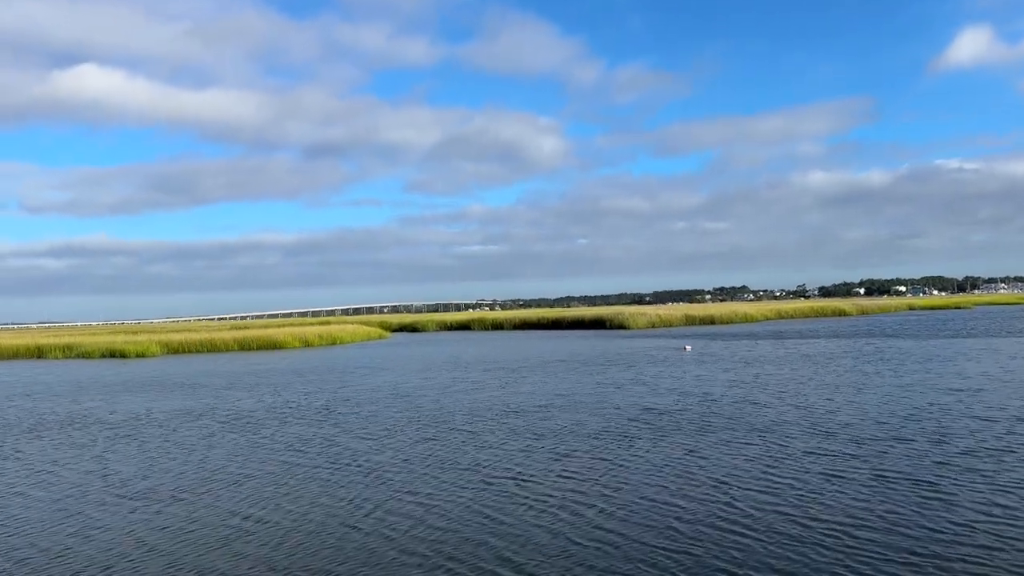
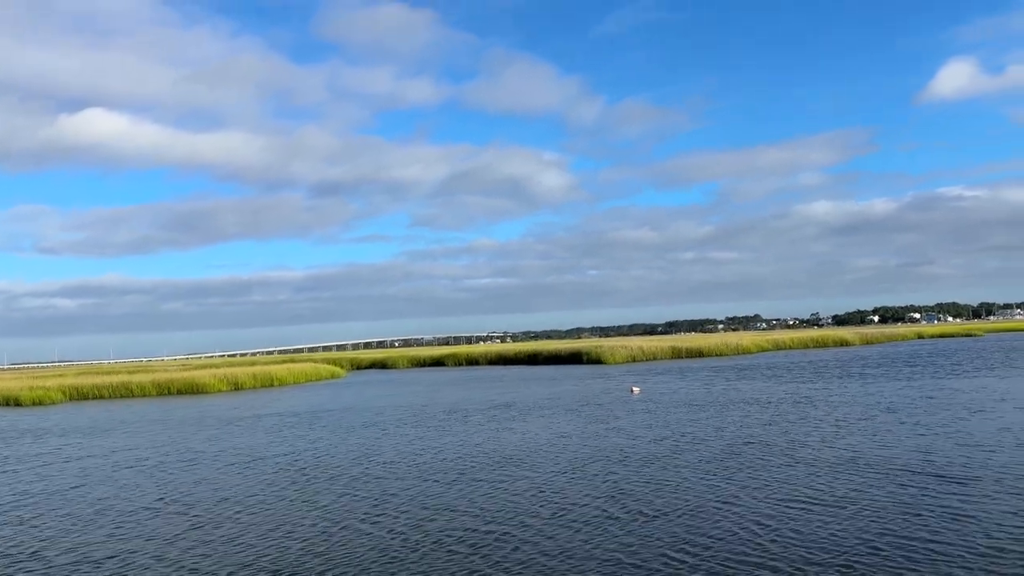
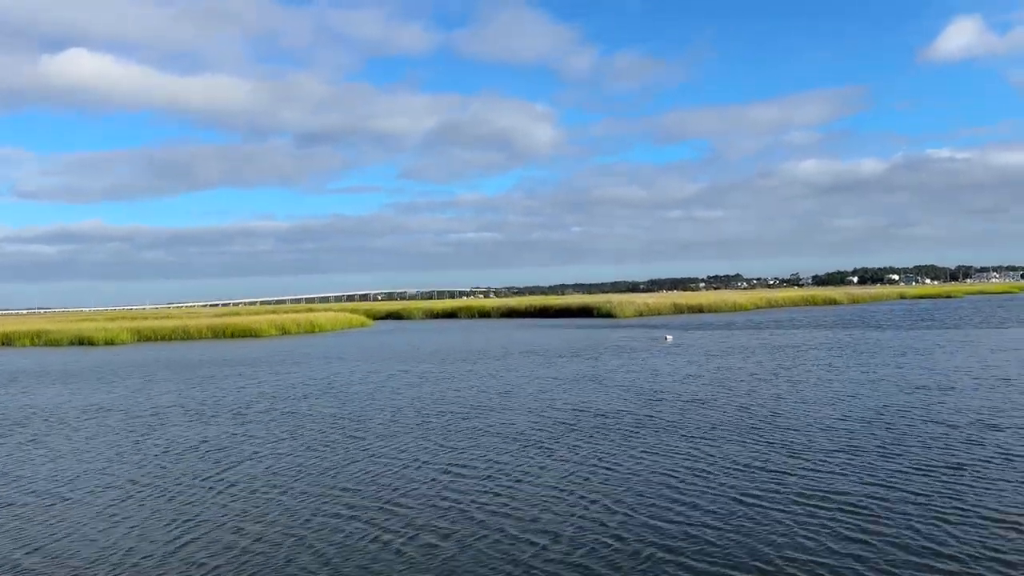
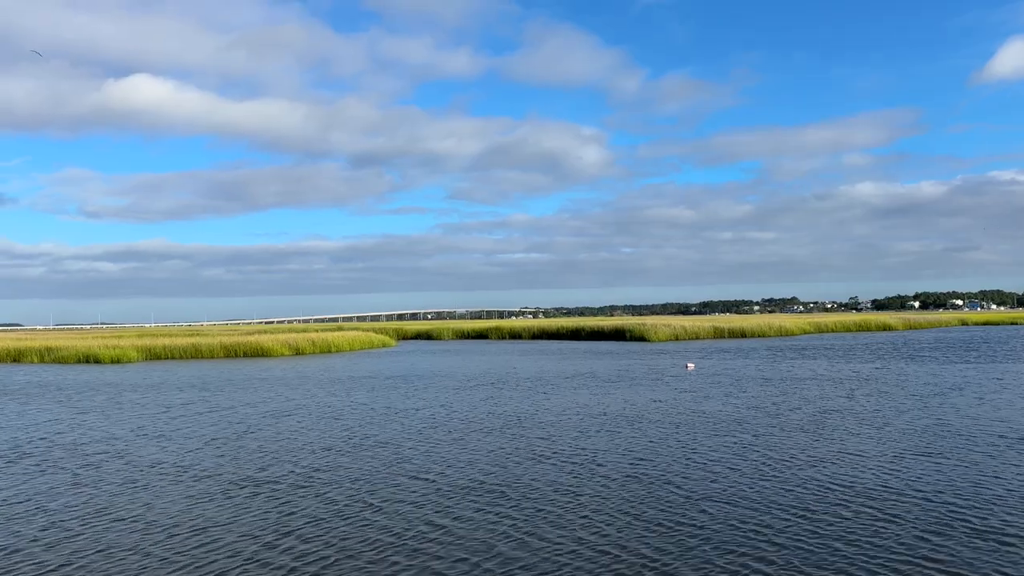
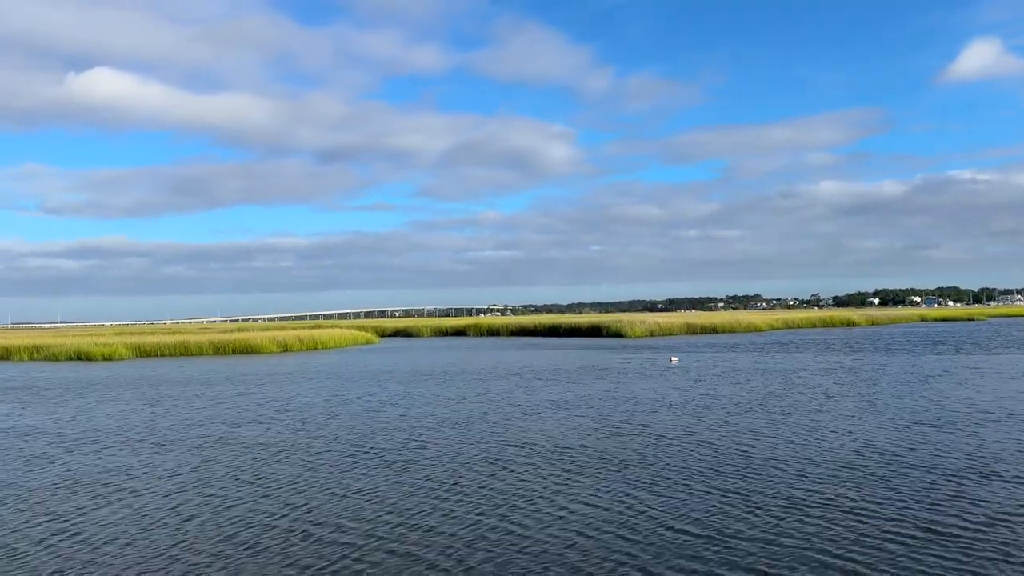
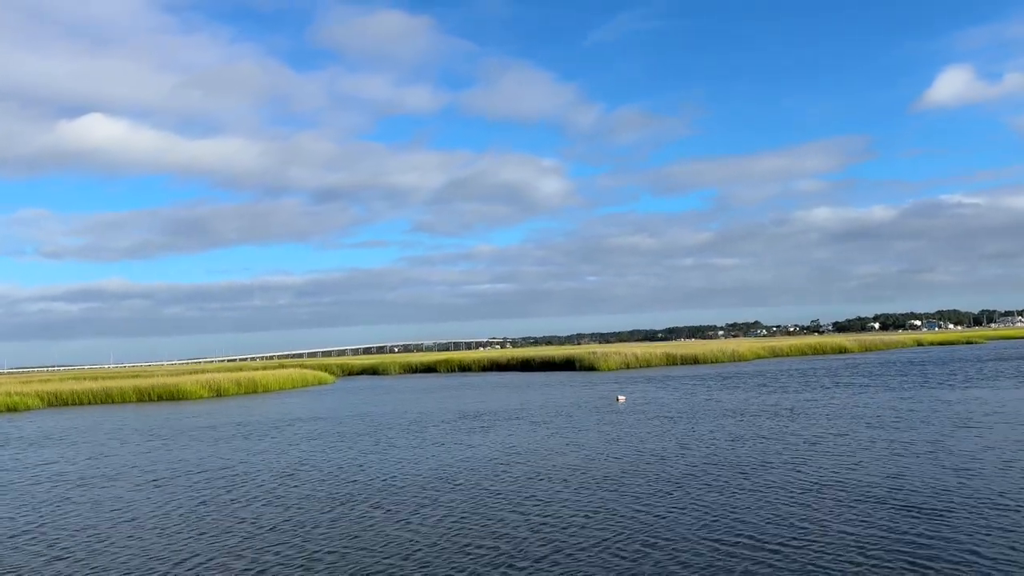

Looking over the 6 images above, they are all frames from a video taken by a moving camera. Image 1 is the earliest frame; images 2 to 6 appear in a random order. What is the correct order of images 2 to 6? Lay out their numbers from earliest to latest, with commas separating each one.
3, 5, 4, 2, 6
